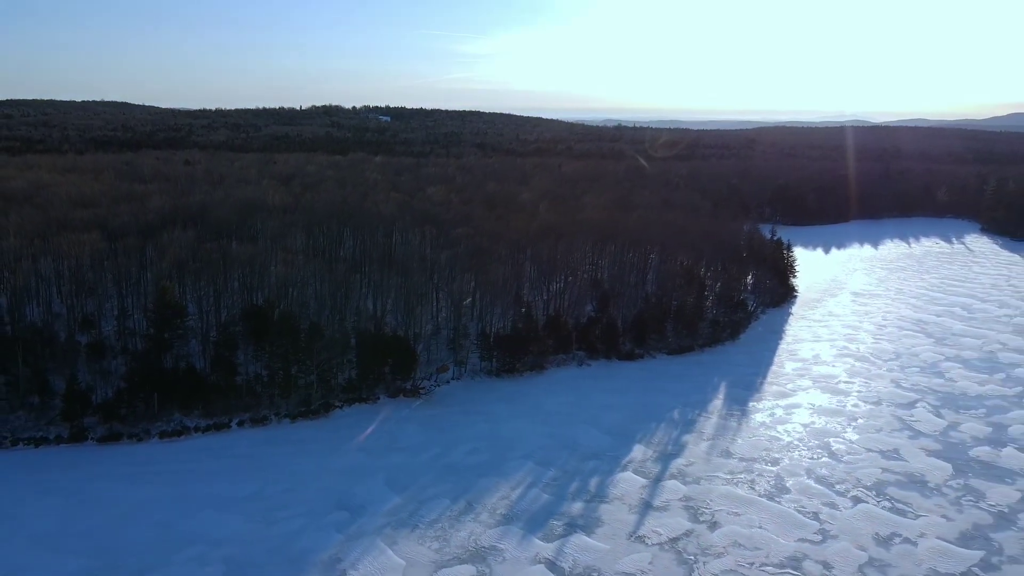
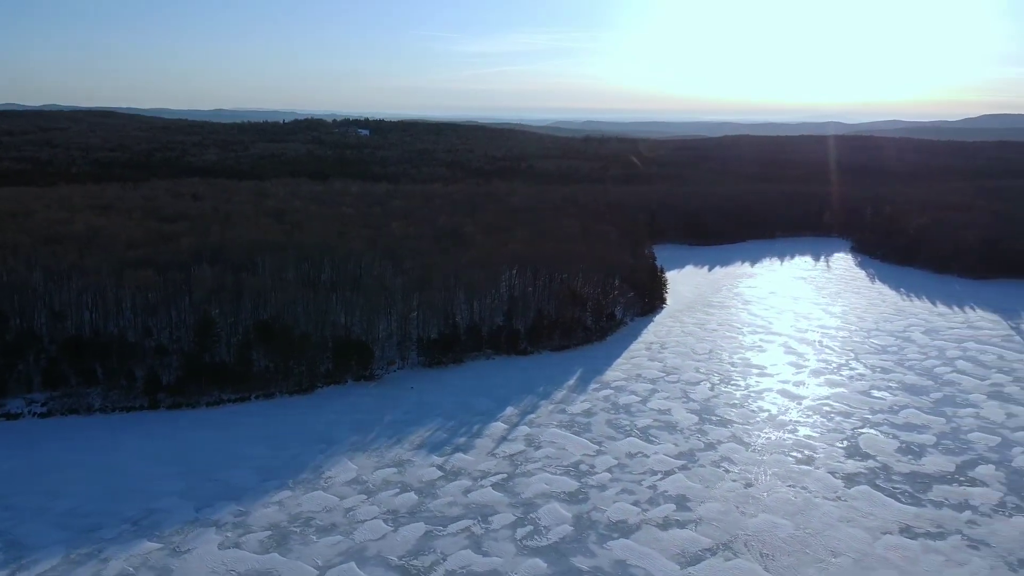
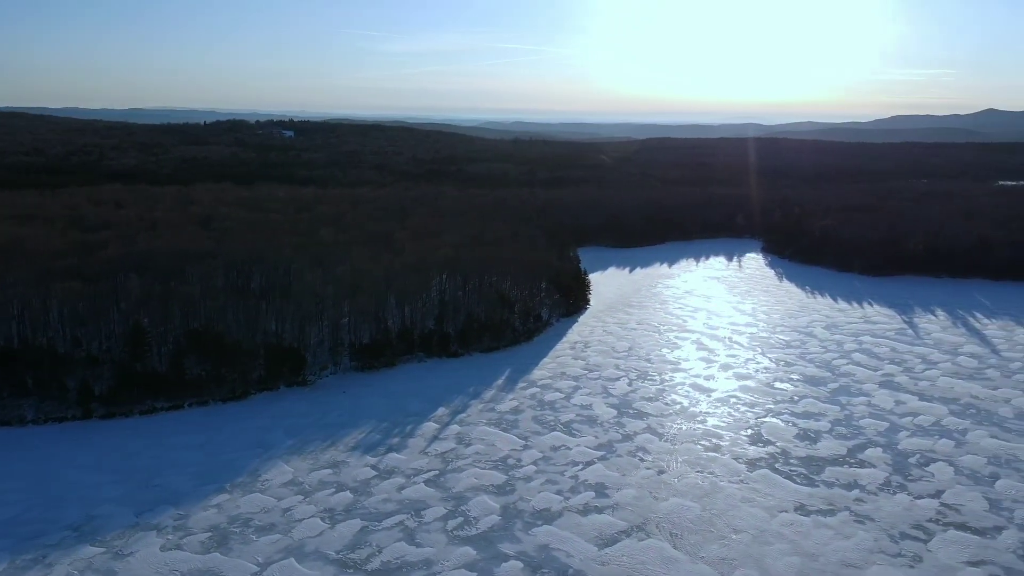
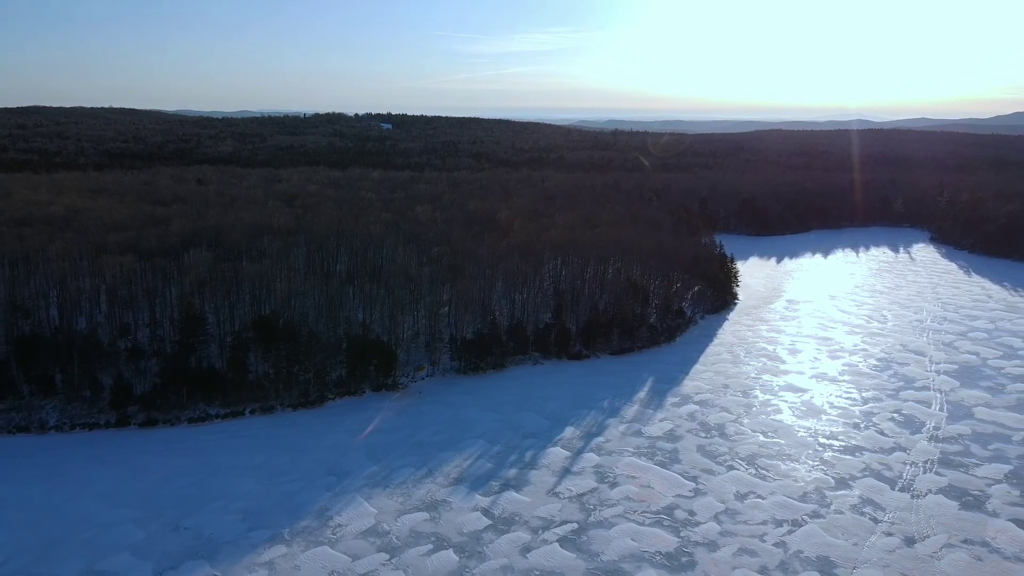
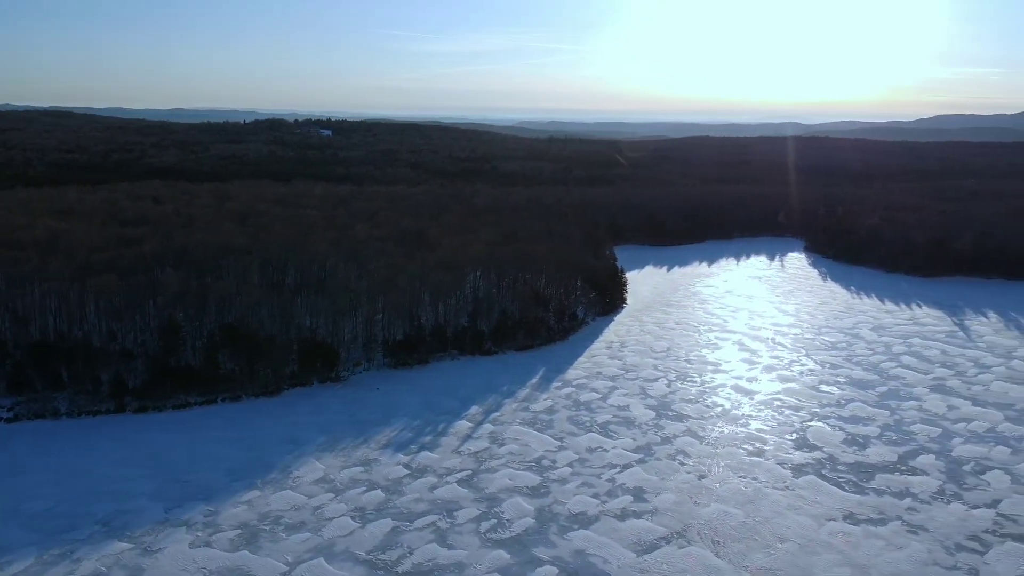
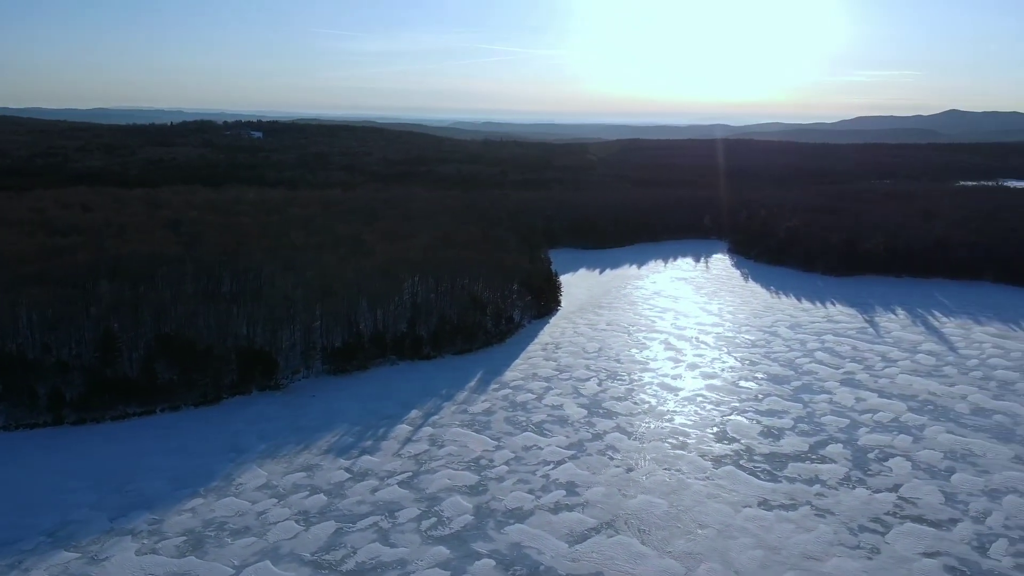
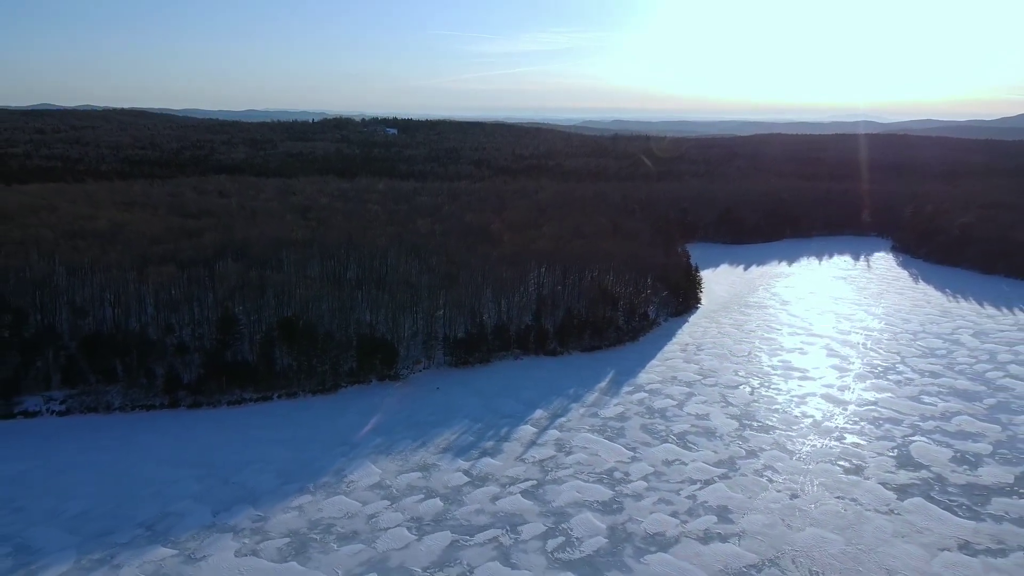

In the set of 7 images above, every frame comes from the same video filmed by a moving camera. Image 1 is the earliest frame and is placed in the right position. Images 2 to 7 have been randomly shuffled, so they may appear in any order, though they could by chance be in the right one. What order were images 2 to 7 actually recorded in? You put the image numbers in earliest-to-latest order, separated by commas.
4, 7, 2, 5, 3, 6
